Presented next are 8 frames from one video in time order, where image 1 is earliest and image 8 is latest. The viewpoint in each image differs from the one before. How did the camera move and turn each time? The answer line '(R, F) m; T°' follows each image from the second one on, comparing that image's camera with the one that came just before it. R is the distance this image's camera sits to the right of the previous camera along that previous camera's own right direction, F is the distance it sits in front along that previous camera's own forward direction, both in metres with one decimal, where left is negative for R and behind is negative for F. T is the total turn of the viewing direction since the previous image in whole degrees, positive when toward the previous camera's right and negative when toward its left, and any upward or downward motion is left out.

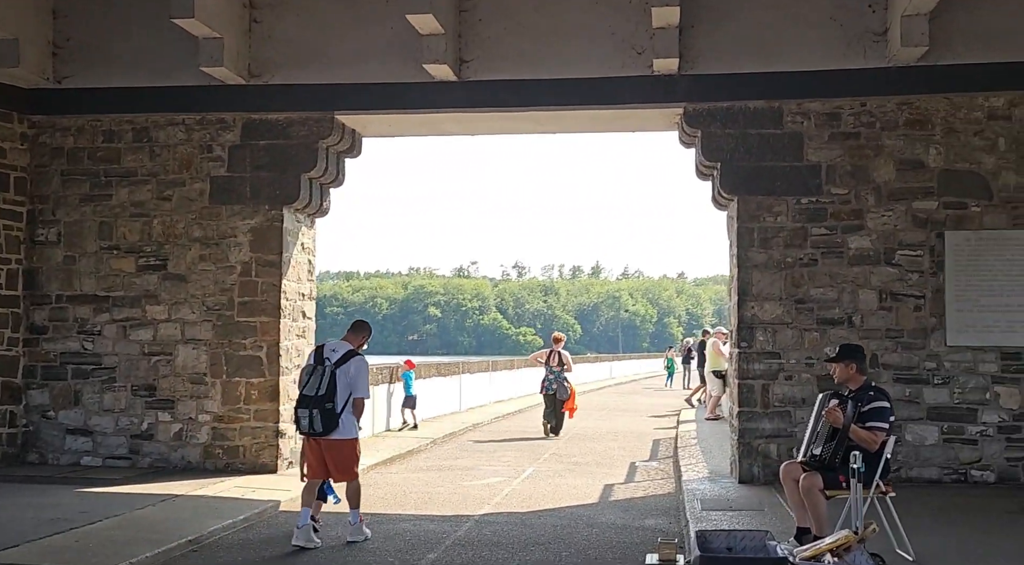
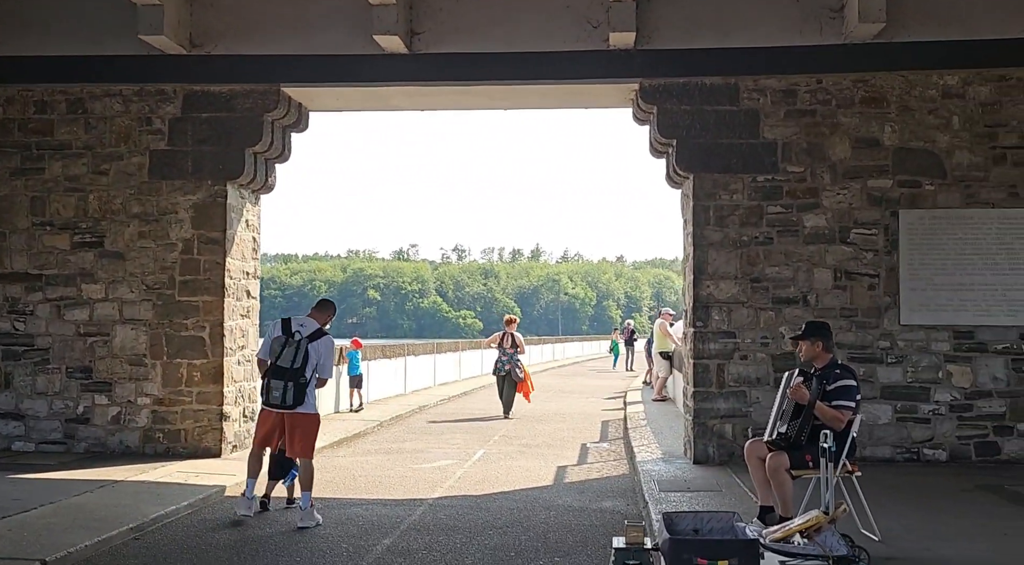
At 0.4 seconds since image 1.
(-0.1, +0.2) m; +3°
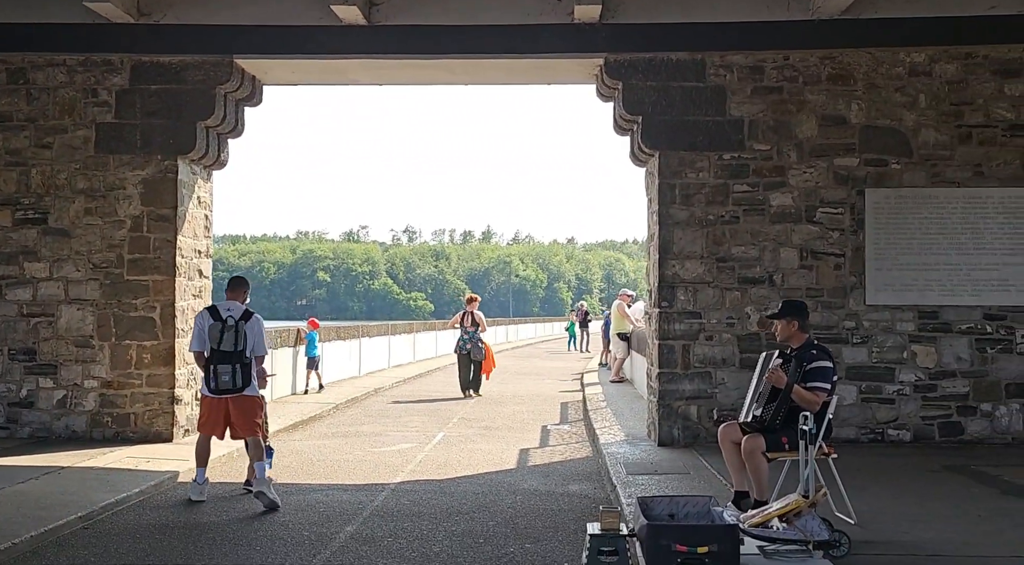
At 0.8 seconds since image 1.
(-0.1, +0.2) m; +3°
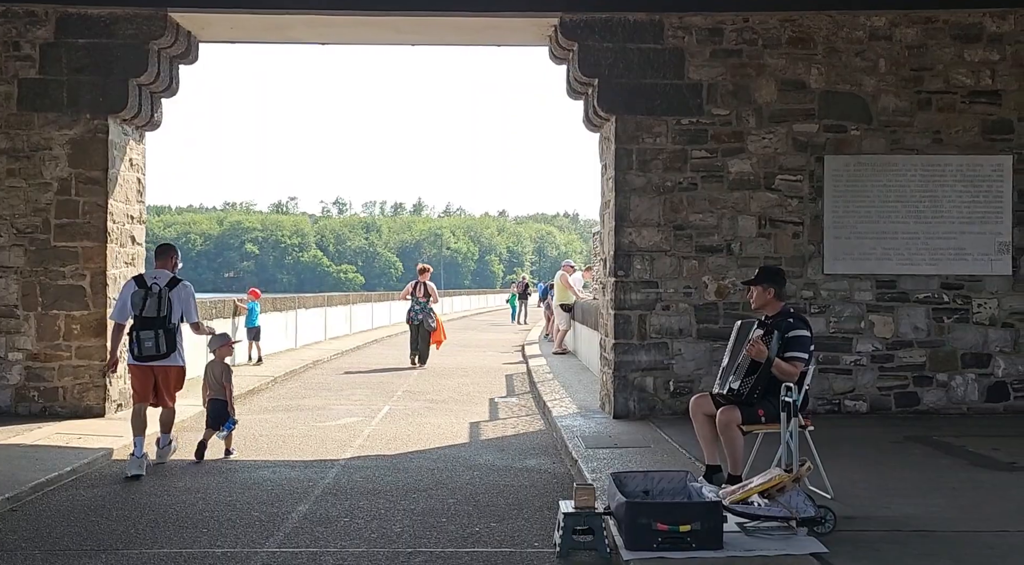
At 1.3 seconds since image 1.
(-0.2, +0.3) m; +4°
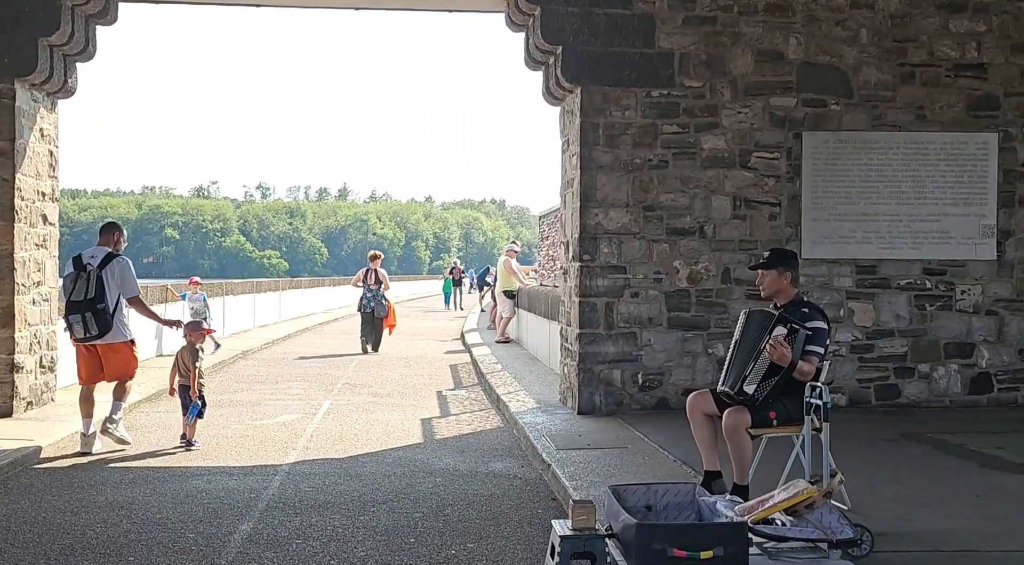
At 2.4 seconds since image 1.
(-0.3, +0.7) m; +4°
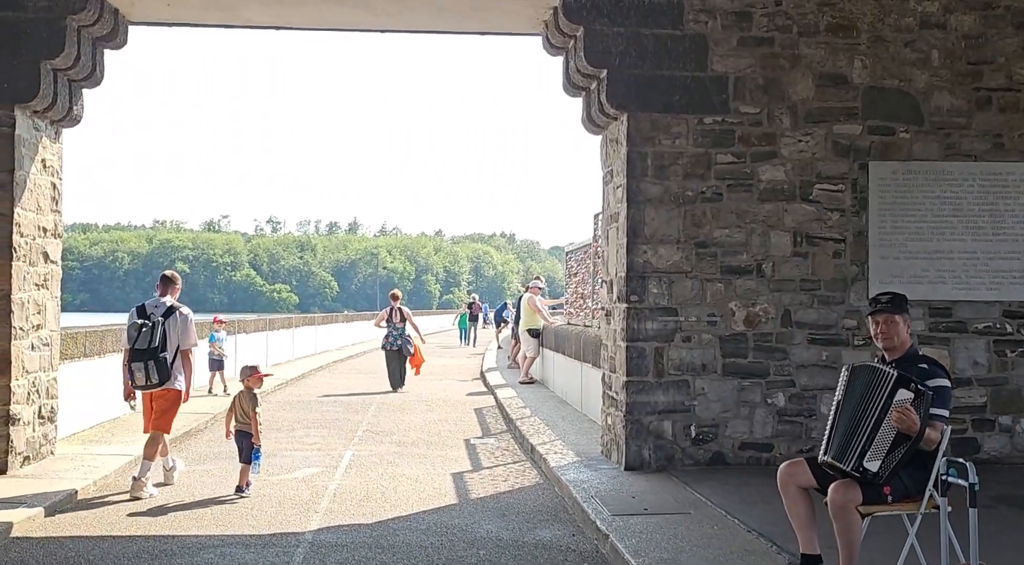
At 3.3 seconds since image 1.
(-0.2, +0.7) m; -1°
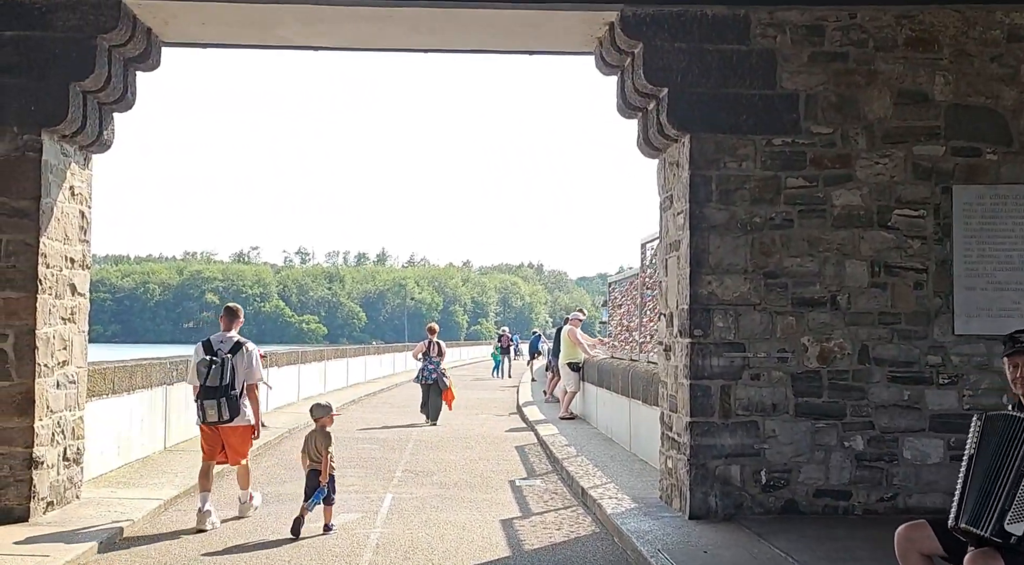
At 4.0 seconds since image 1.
(-0.2, +0.5) m; -2°
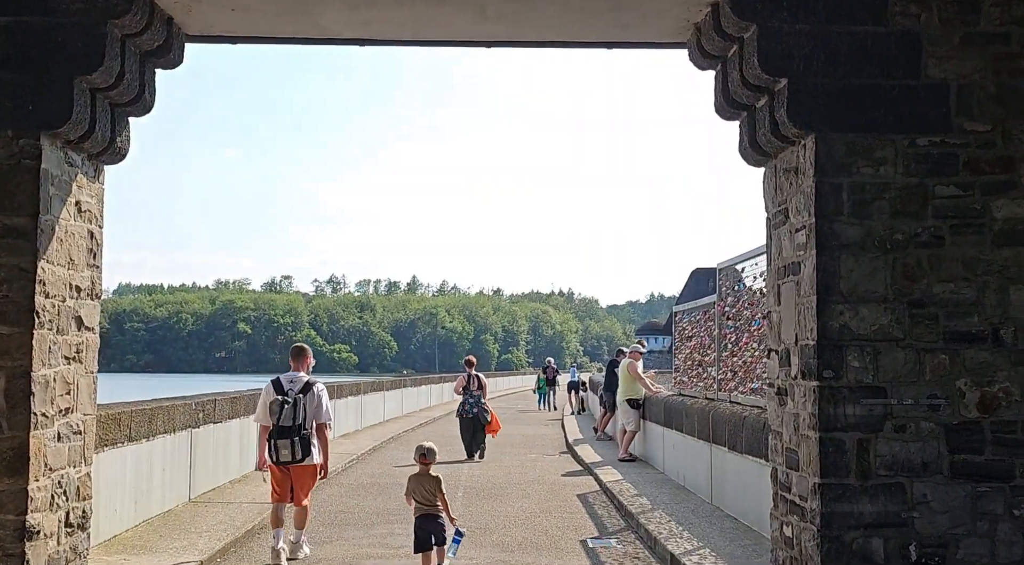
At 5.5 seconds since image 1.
(-0.4, +1.2) m; -2°
